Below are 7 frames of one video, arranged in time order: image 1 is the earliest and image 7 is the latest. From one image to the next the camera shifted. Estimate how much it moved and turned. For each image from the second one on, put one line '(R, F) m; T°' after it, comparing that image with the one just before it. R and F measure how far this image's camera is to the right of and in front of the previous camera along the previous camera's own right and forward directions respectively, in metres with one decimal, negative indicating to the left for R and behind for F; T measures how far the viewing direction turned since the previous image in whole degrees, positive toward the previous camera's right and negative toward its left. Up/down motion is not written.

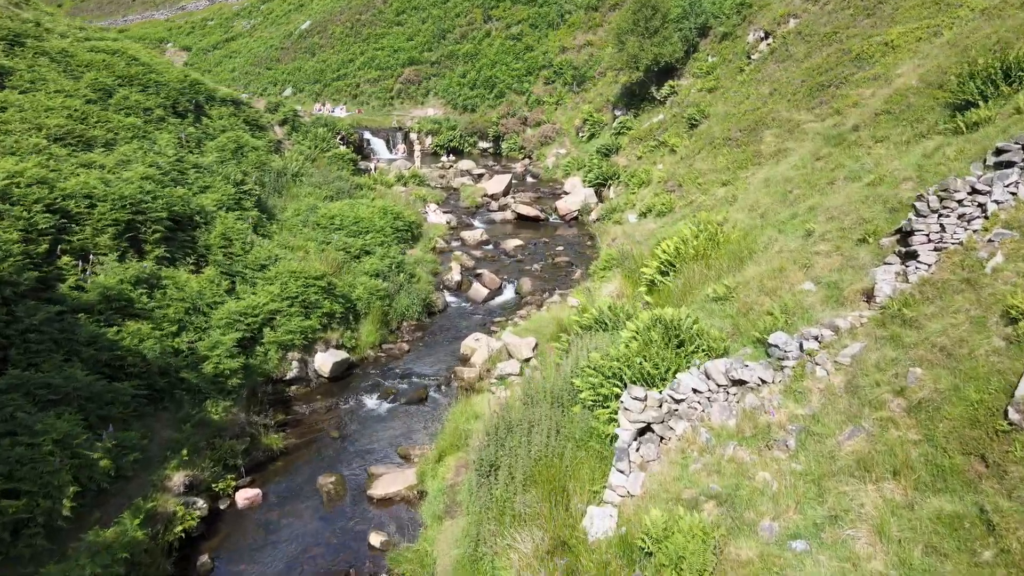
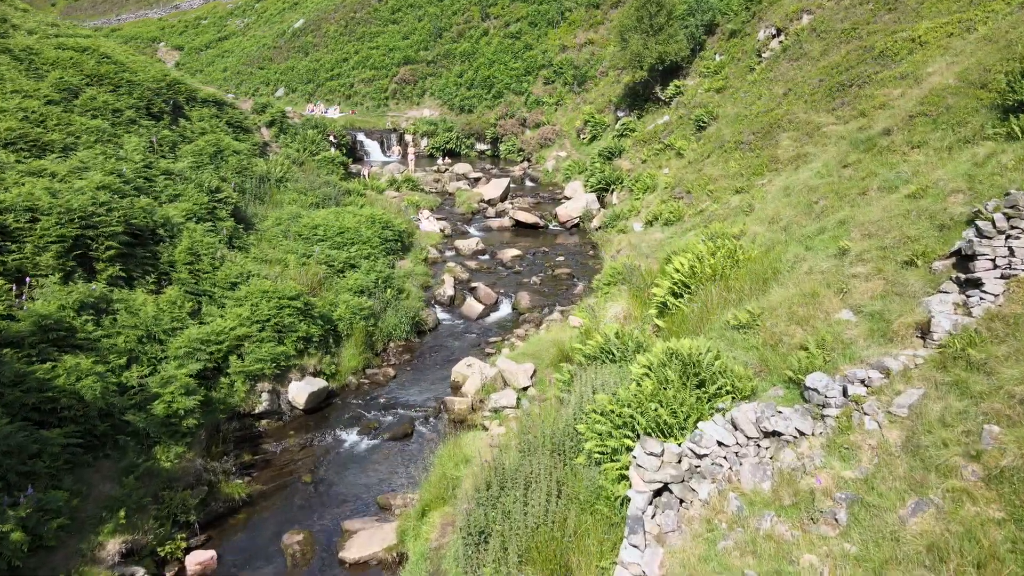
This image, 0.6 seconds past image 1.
(+0.1, +1.3) m; 0°
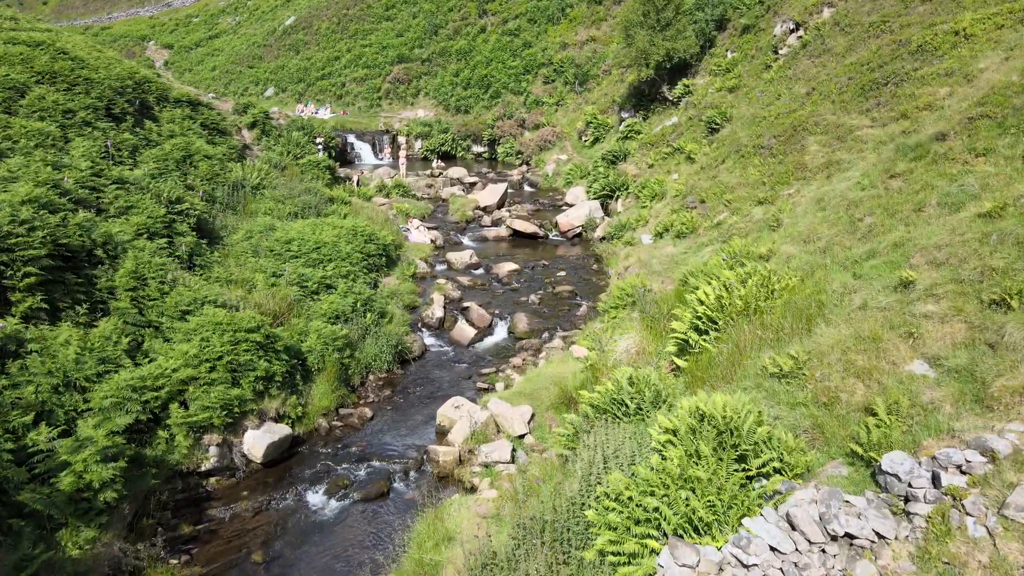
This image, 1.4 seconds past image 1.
(+0.1, +1.7) m; 0°
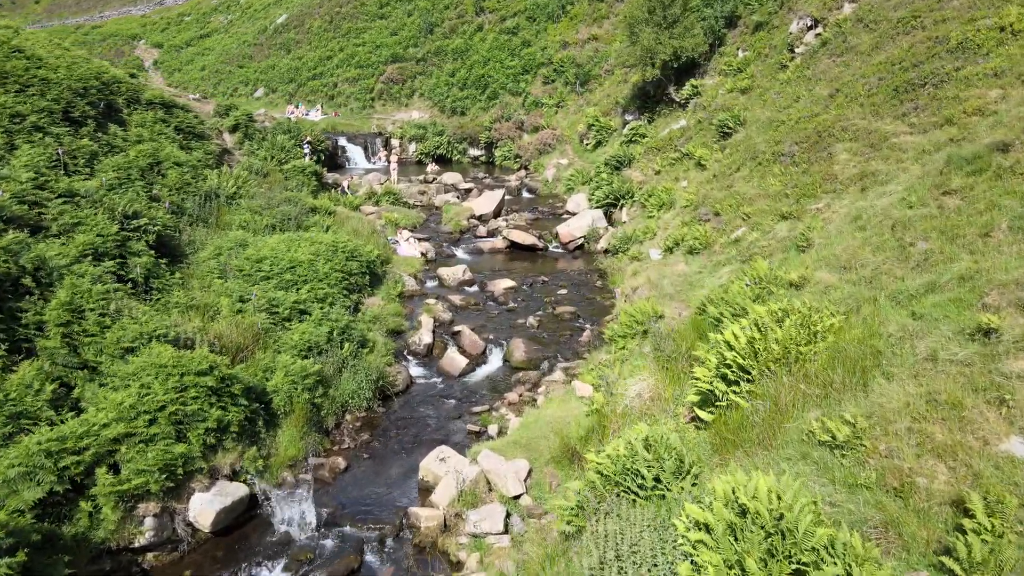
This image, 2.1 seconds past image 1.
(+0.1, +1.5) m; 0°
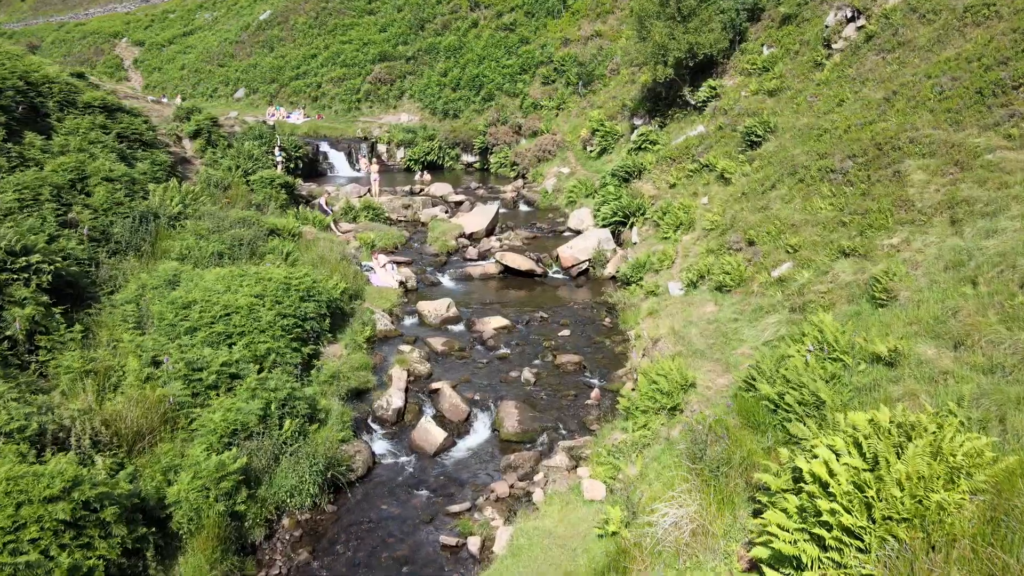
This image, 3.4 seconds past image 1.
(+0.1, +2.7) m; 0°
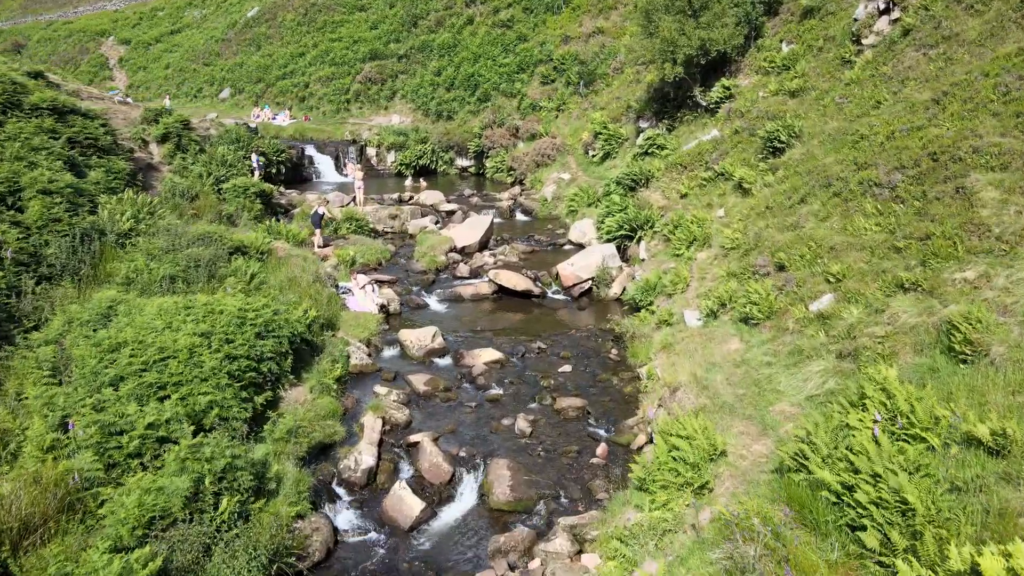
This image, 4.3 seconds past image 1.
(+0.1, +1.7) m; 0°
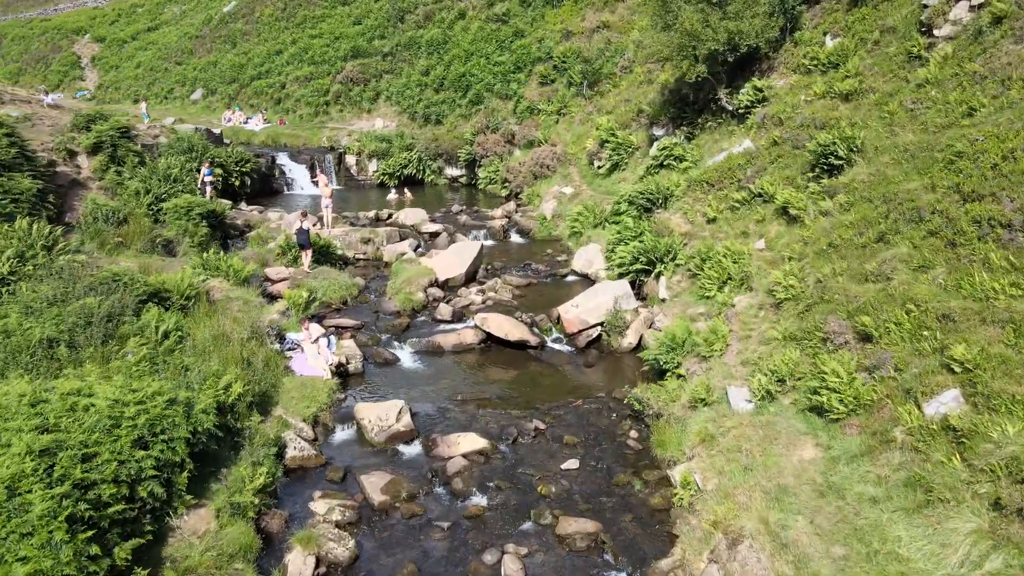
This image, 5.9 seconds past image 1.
(+0.1, +3.0) m; 0°
